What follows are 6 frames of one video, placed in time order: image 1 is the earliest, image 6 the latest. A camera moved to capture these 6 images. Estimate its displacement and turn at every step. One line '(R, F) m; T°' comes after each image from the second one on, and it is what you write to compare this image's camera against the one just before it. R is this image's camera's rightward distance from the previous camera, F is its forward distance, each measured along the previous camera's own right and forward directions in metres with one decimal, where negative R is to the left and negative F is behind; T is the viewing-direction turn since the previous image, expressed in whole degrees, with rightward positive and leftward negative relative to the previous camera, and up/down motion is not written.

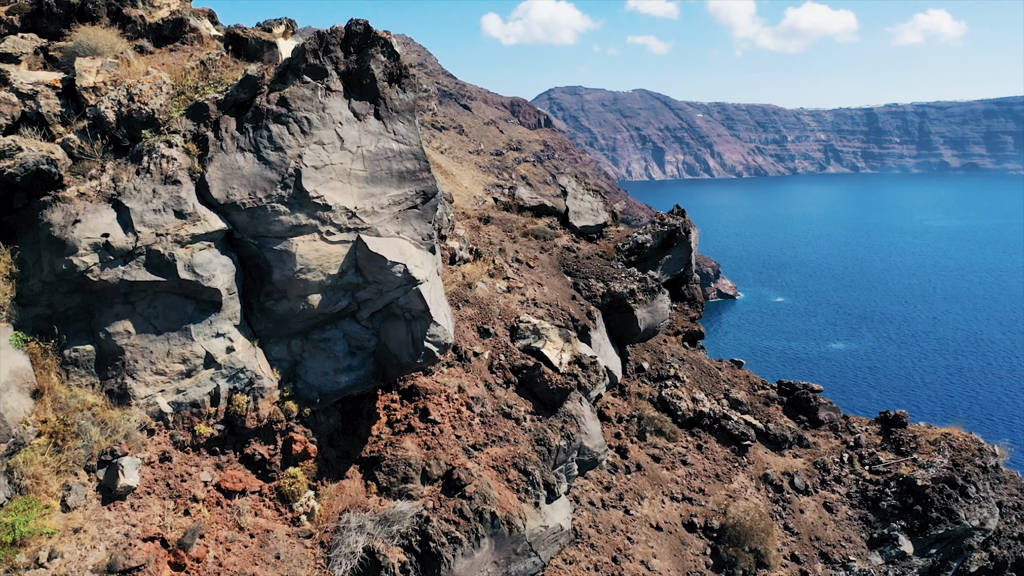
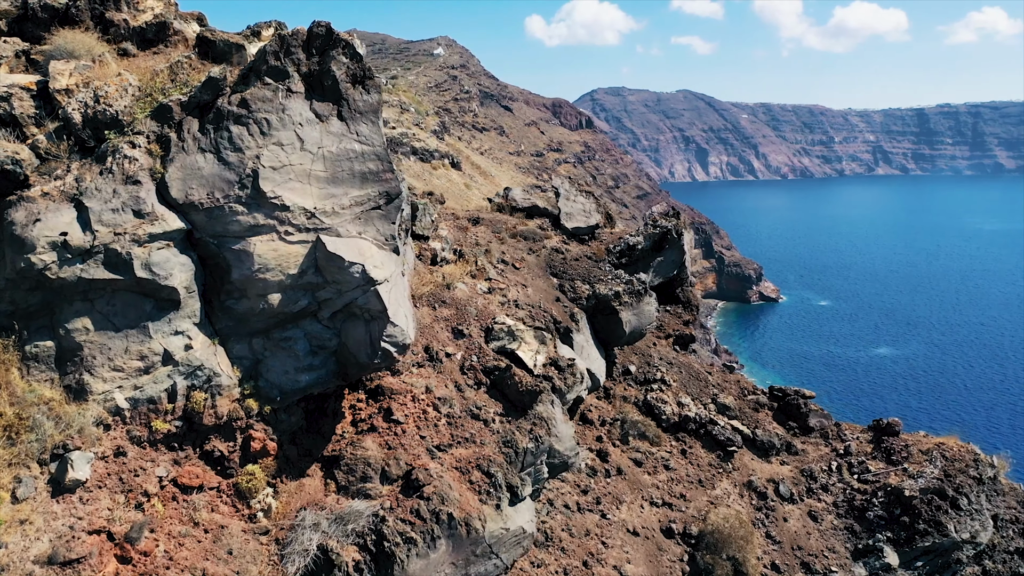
(+1.0, +0.1) m; -2°
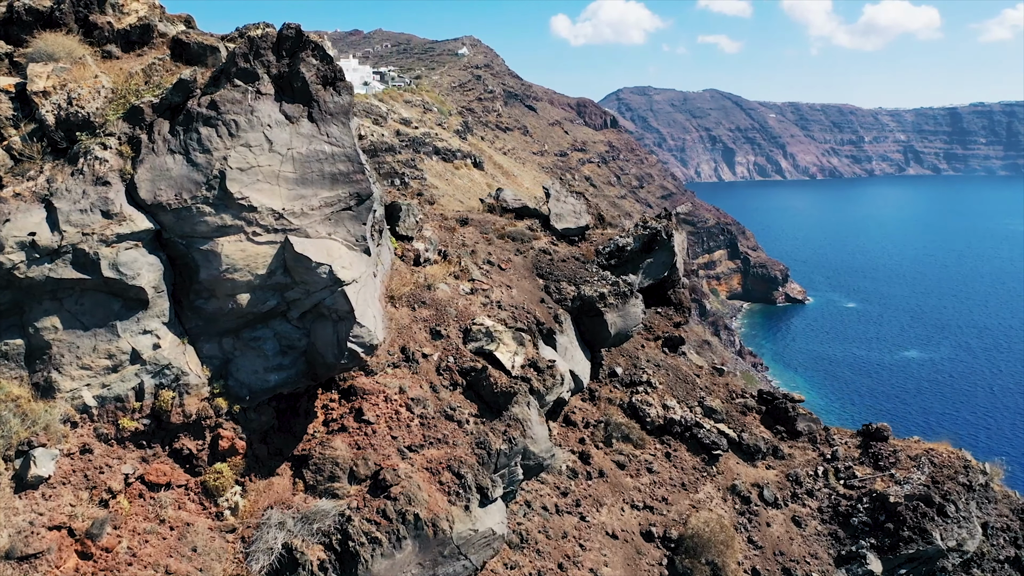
(+0.7, 0.0) m; -1°
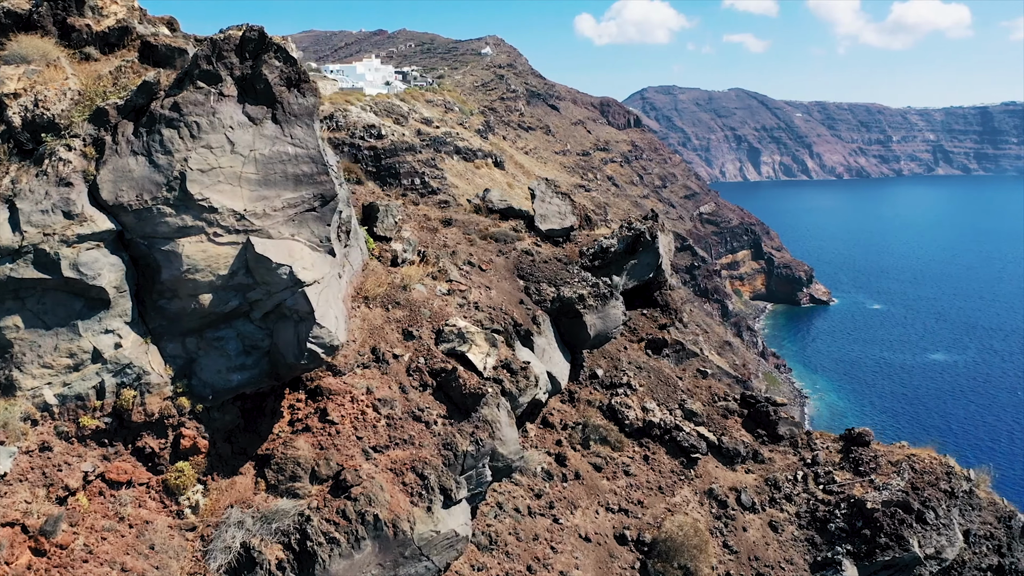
(+0.8, 0.0) m; -1°
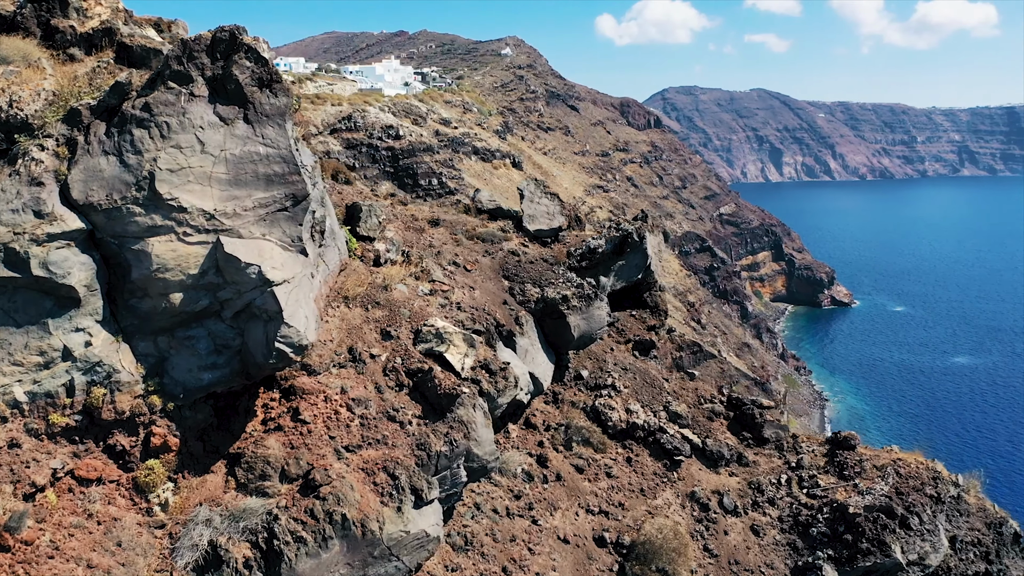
(+0.6, 0.0) m; -1°
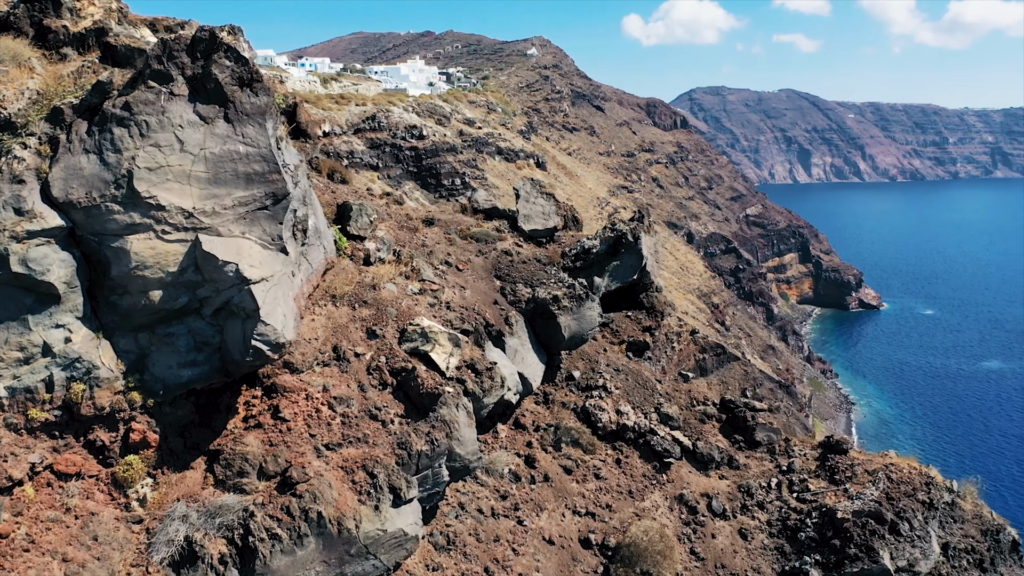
(+0.5, +0.1) m; -1°
